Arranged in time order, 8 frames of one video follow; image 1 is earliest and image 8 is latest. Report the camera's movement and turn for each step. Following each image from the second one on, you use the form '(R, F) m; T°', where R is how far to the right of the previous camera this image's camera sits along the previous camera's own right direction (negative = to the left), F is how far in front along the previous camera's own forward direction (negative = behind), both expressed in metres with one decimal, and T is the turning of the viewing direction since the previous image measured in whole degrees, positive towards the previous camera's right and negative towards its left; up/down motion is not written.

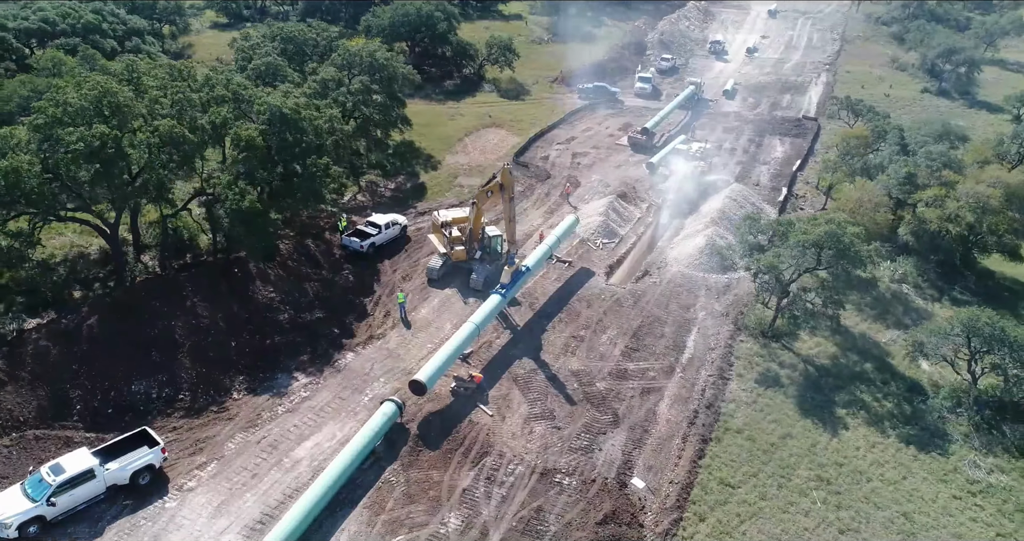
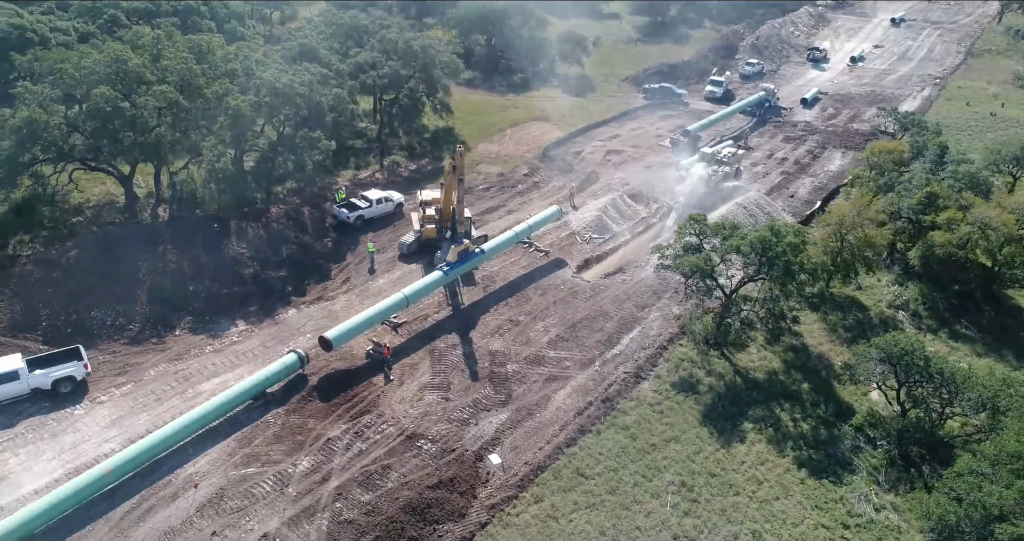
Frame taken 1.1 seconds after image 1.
(+7.8, -0.1) m; -11°
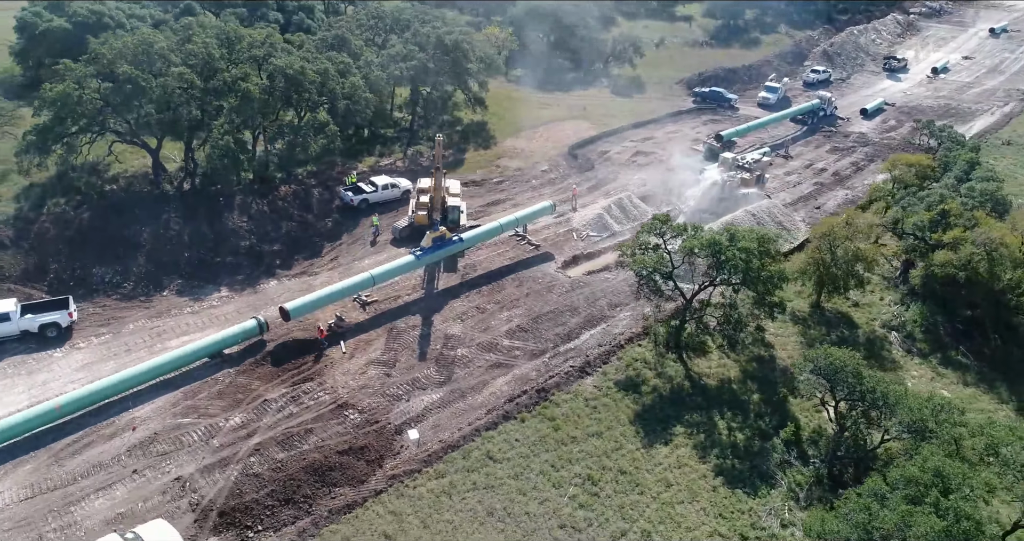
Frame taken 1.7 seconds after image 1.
(+5.2, -0.2) m; -8°
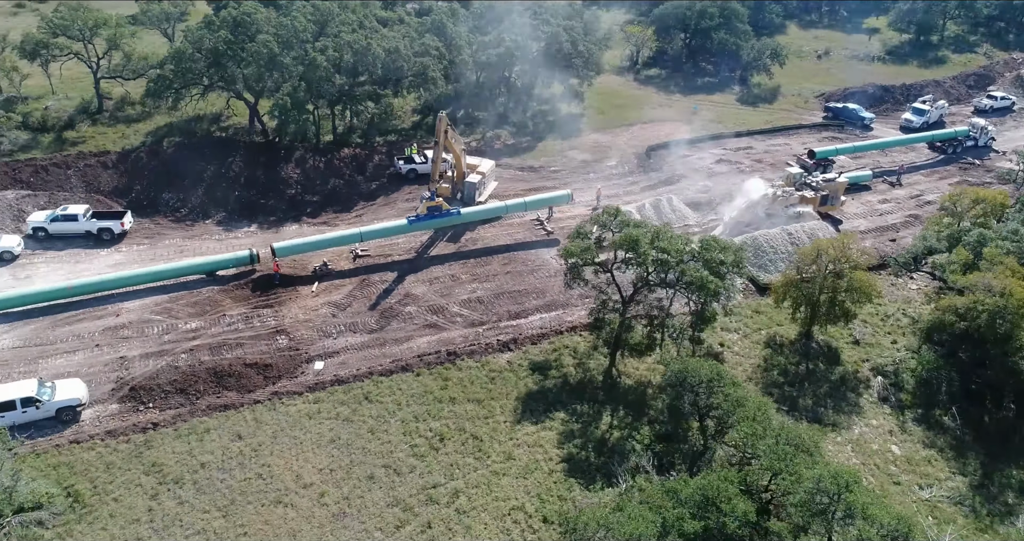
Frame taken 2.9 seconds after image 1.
(+10.1, +0.3) m; -17°
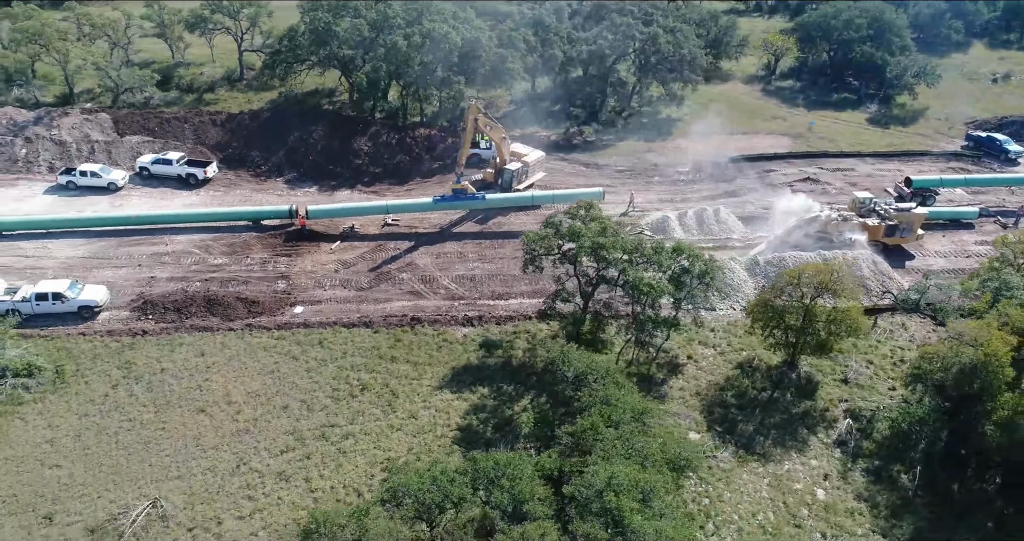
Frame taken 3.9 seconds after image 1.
(+8.4, +0.1) m; -15°
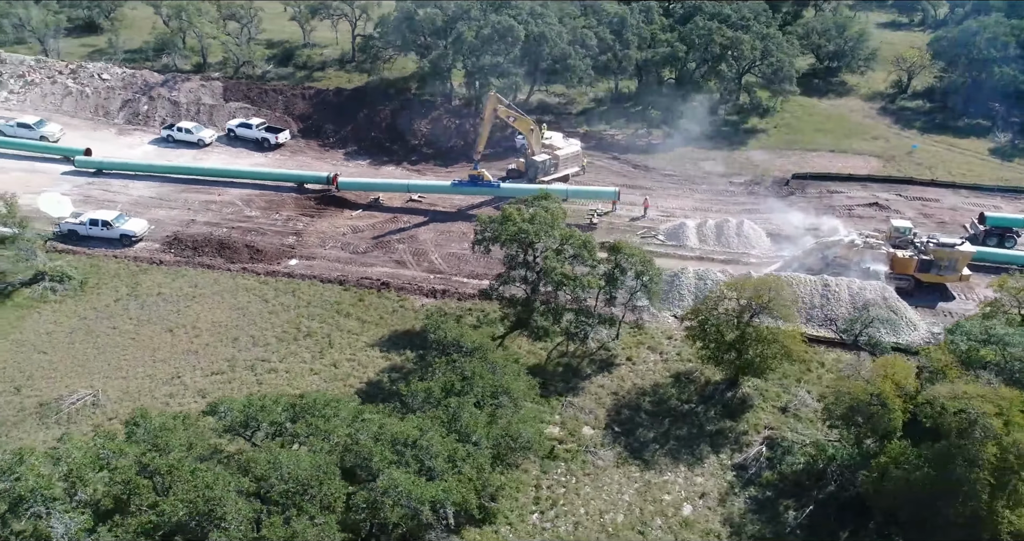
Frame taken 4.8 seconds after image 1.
(+8.6, 0.0) m; -14°
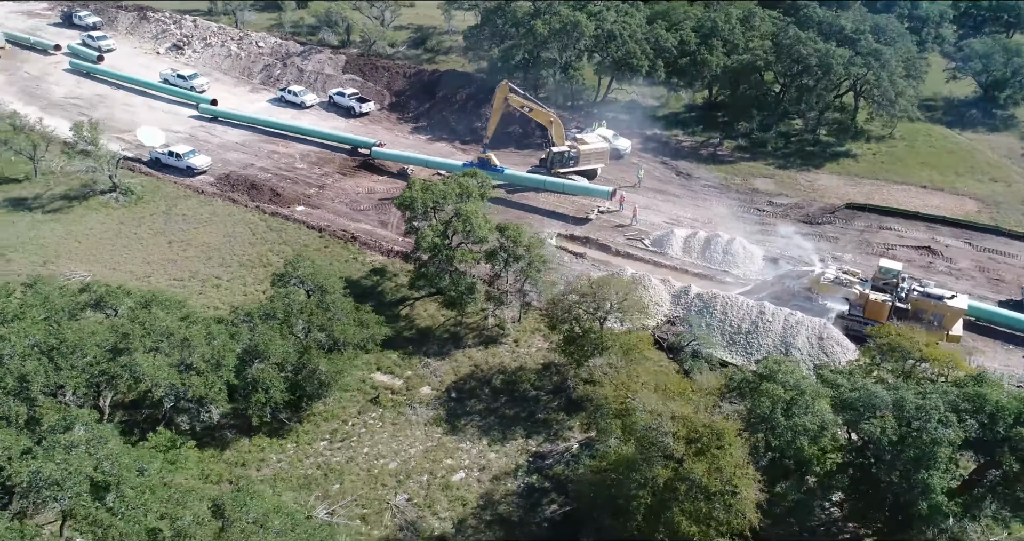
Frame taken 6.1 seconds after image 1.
(+12.5, +0.6) m; -18°
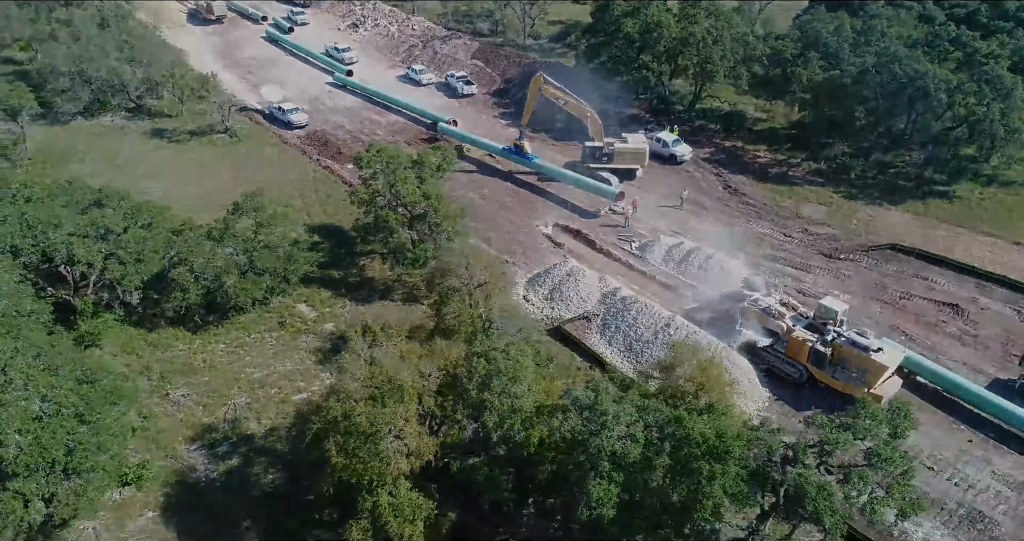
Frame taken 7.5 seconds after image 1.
(+12.6, +0.7) m; -19°
